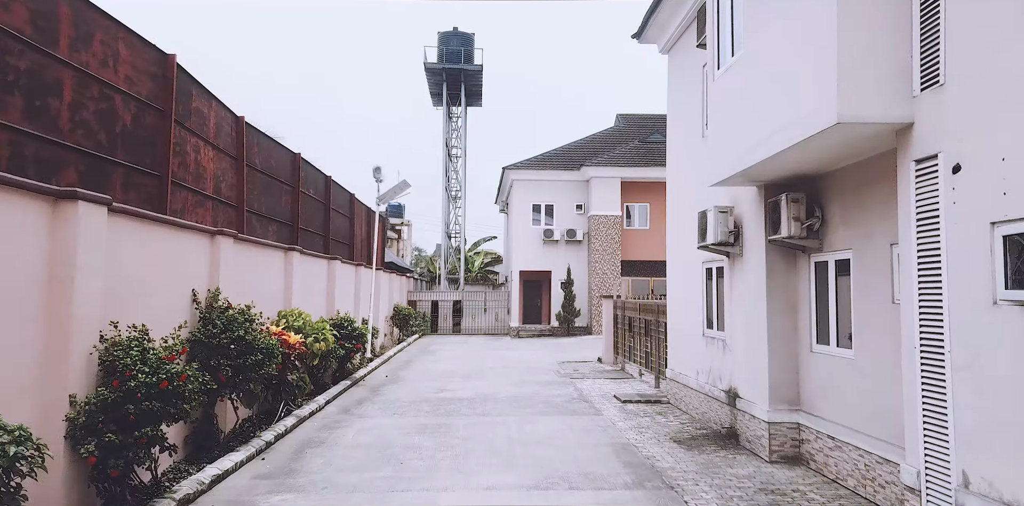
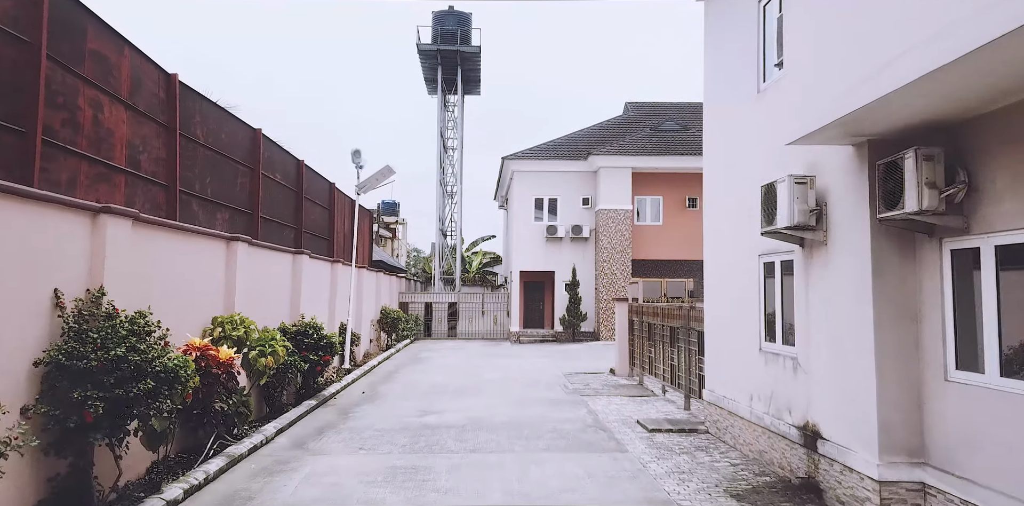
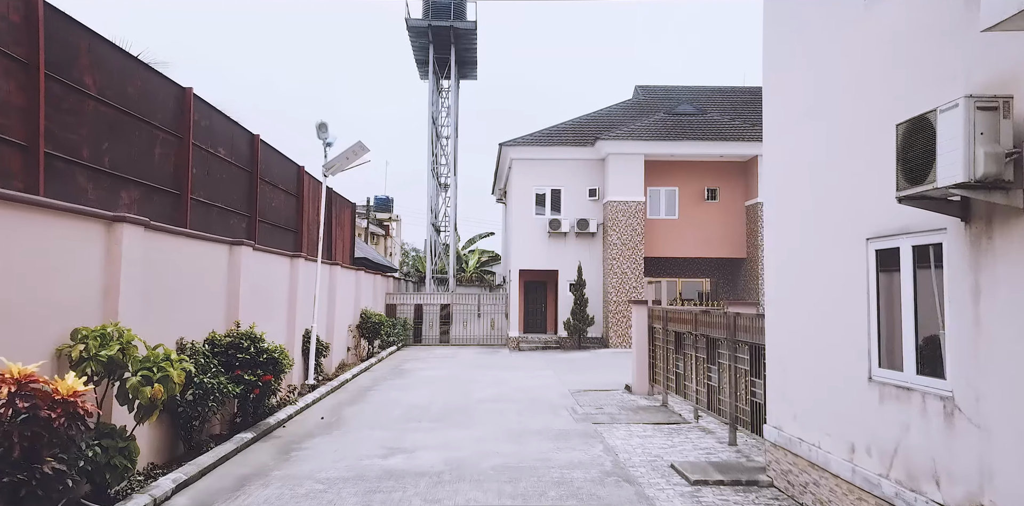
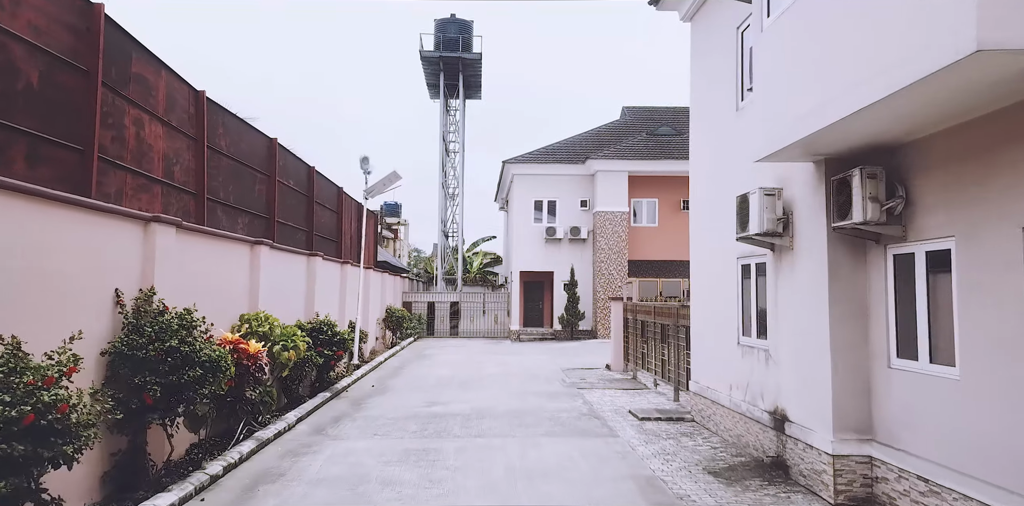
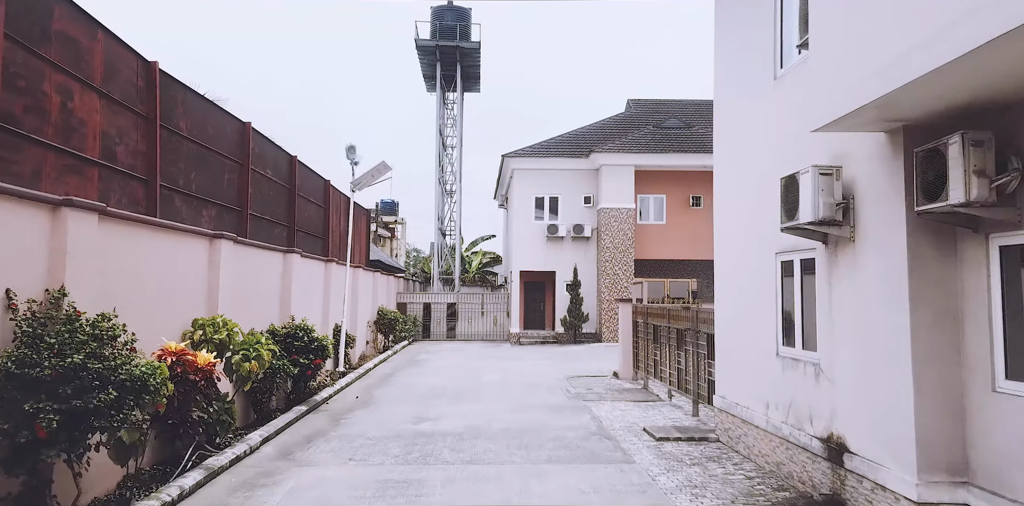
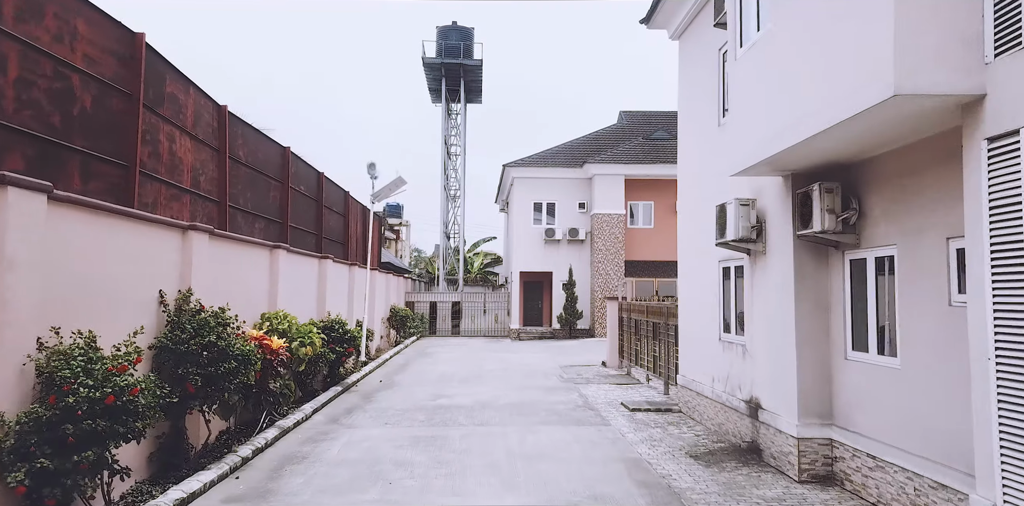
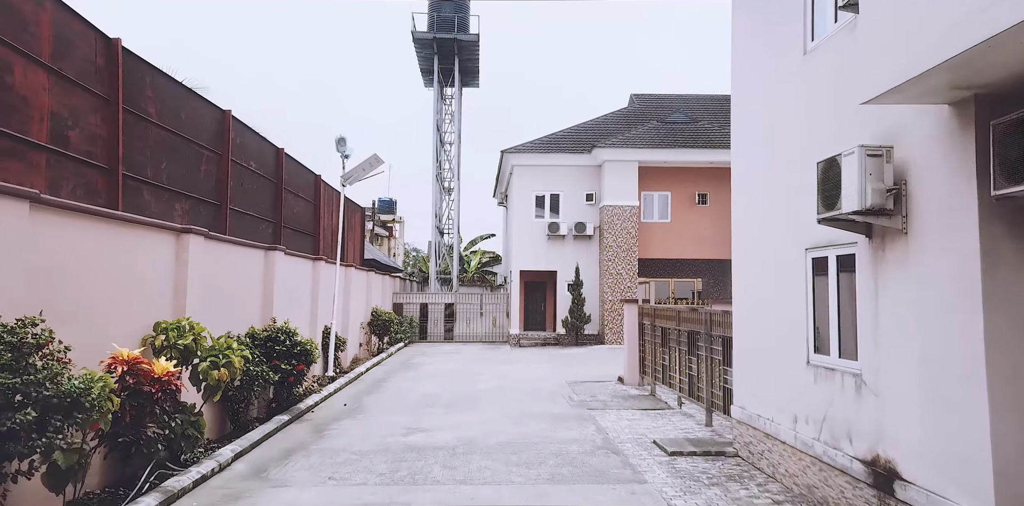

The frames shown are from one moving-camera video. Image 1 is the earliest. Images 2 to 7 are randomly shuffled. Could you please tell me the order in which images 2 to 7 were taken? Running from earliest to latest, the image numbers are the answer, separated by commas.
6, 4, 2, 5, 7, 3
